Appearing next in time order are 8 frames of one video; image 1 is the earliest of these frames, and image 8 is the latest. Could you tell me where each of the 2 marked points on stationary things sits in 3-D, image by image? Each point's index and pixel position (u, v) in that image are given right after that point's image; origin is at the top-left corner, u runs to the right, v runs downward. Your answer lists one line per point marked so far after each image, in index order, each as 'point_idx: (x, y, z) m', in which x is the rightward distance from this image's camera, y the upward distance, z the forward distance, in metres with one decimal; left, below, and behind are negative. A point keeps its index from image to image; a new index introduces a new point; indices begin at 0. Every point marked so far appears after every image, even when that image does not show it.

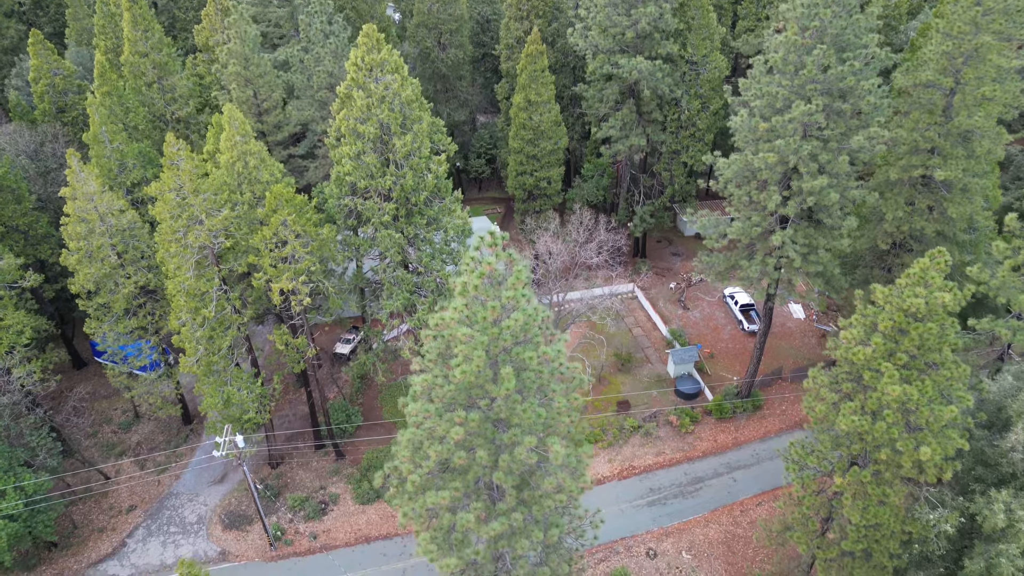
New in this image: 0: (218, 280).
0: (-9.4, +0.3, +19.7) m
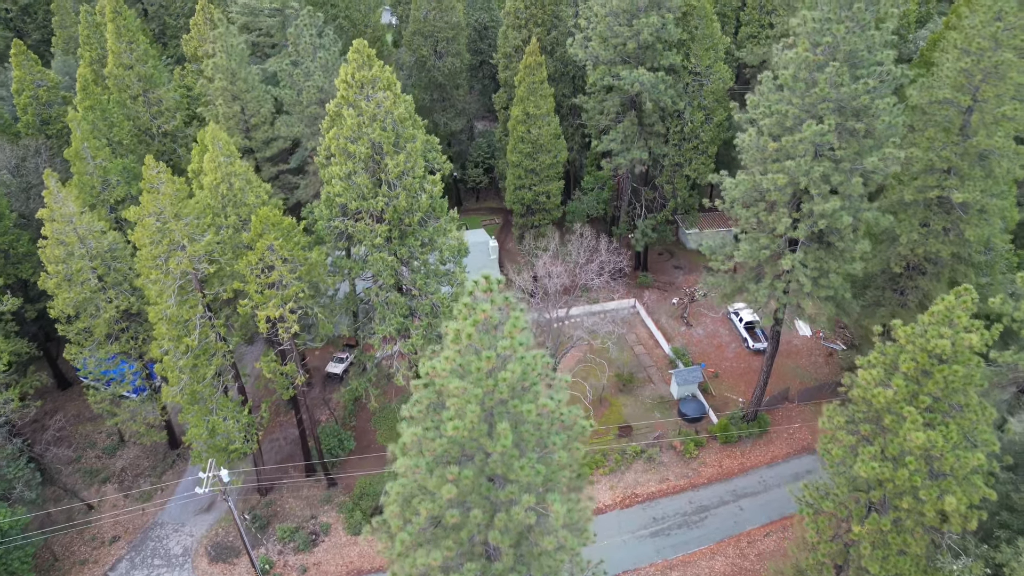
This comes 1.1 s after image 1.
0: (-9.4, -0.6, +18.9) m
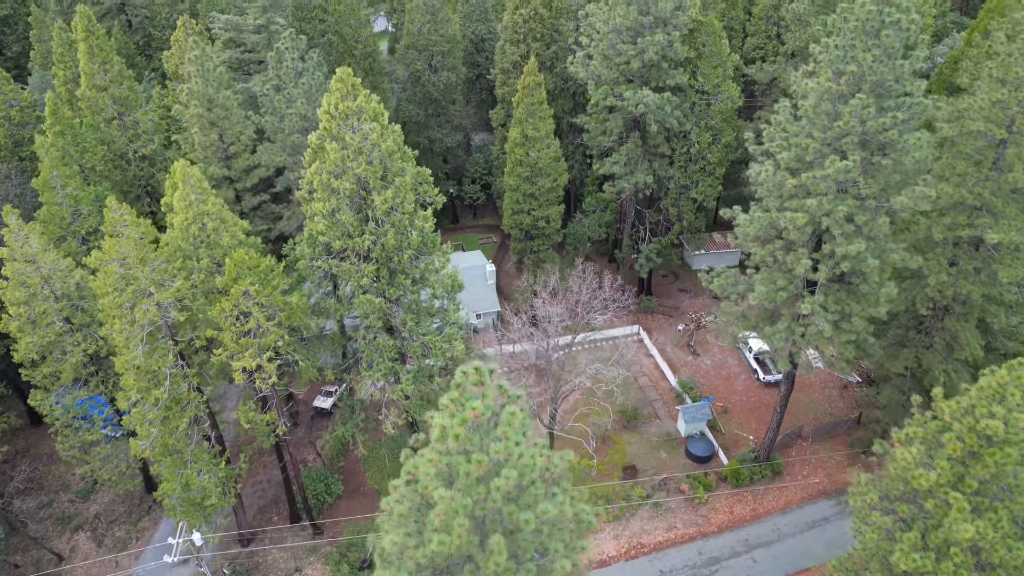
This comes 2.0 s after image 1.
0: (-9.5, -1.9, +17.4) m
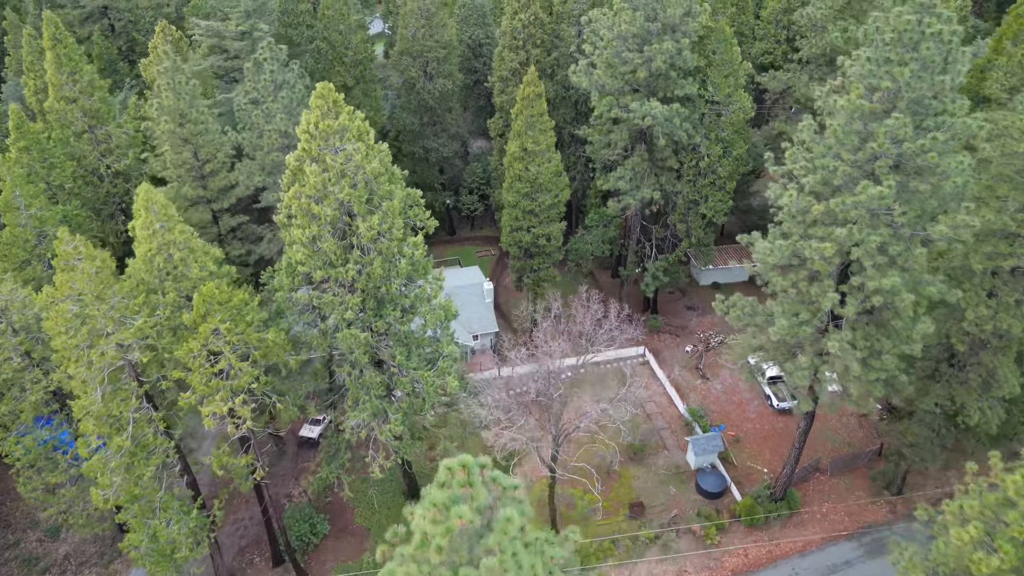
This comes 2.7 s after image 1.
0: (-9.6, -2.8, +15.8) m
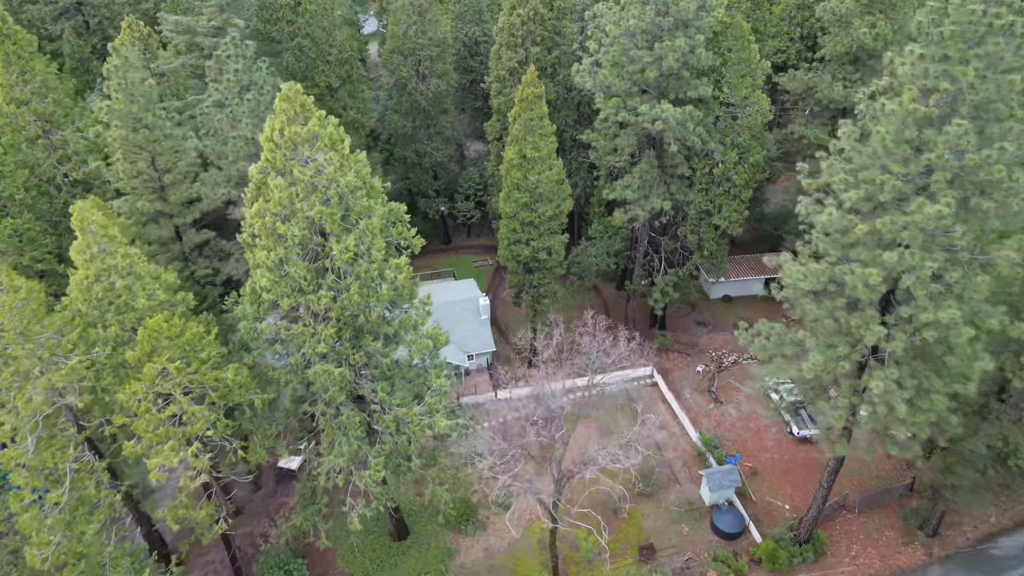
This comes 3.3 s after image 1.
0: (-9.7, -3.5, +13.8) m
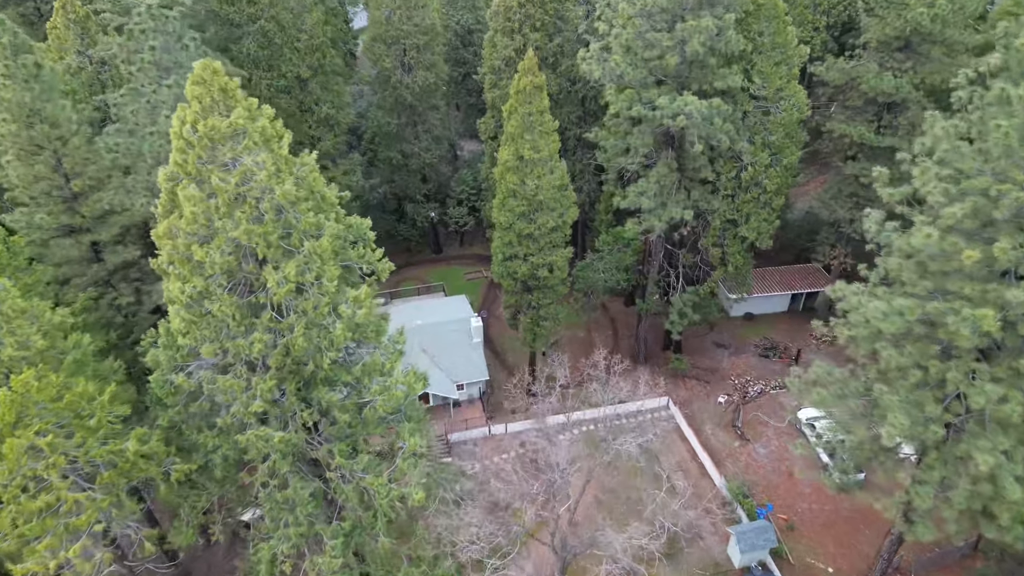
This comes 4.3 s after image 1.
0: (-9.8, -4.2, +10.4) m
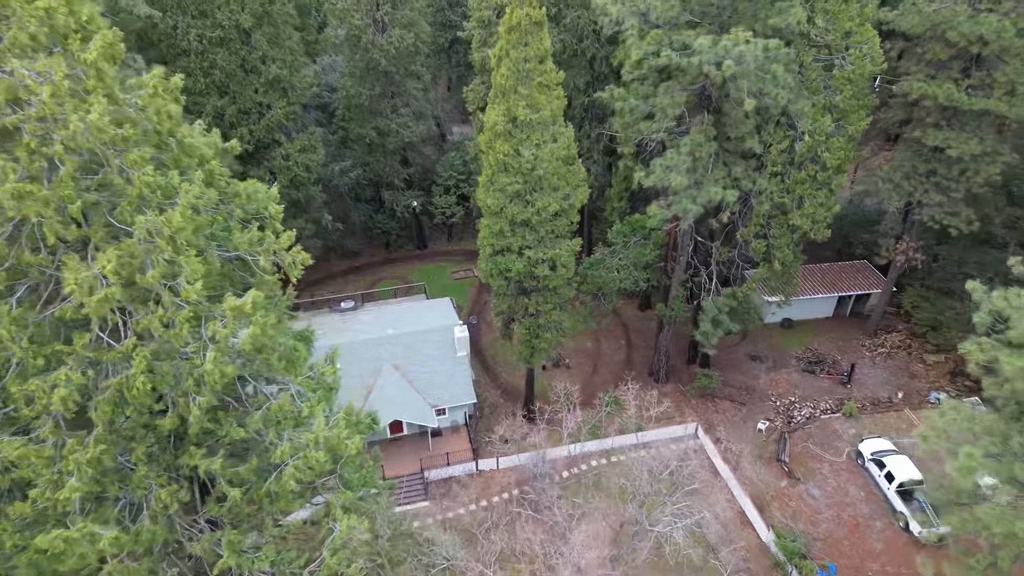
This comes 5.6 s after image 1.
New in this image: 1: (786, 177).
0: (-10.0, -4.3, +6.0) m
1: (+7.4, +3.0, +16.7) m
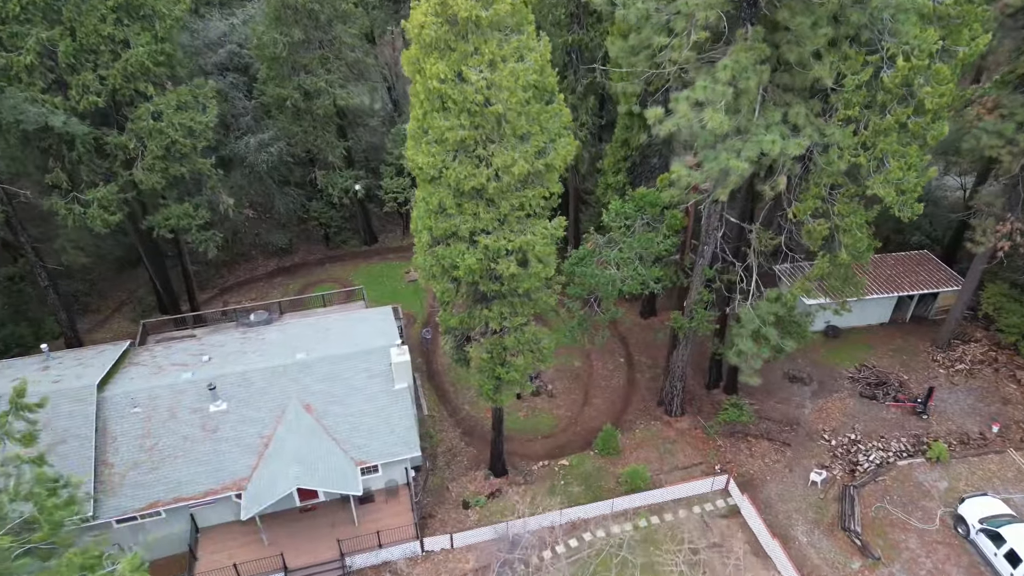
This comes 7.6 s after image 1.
0: (-10.6, -4.5, +0.3) m
1: (+6.5, +3.0, +11.4) m
